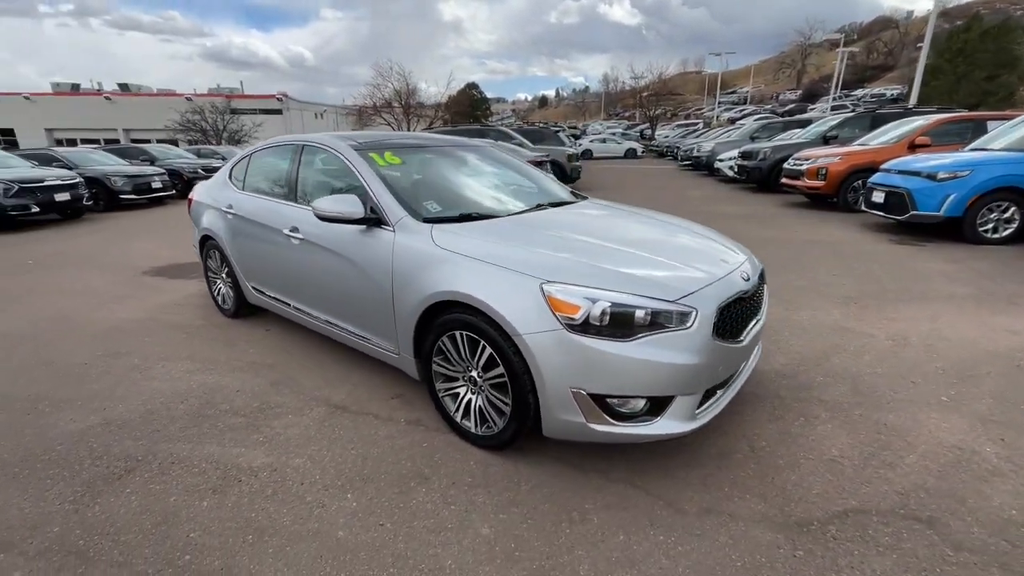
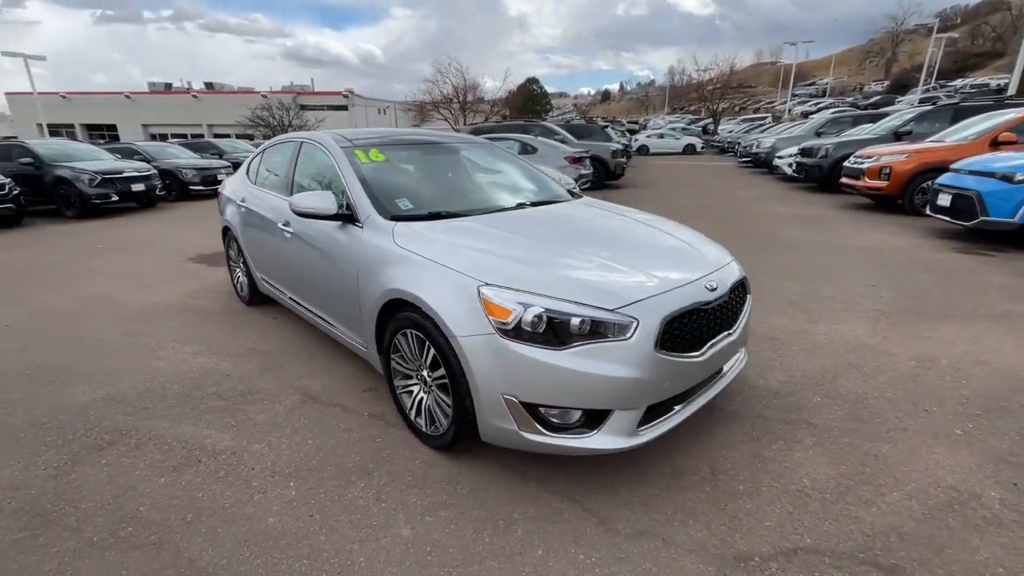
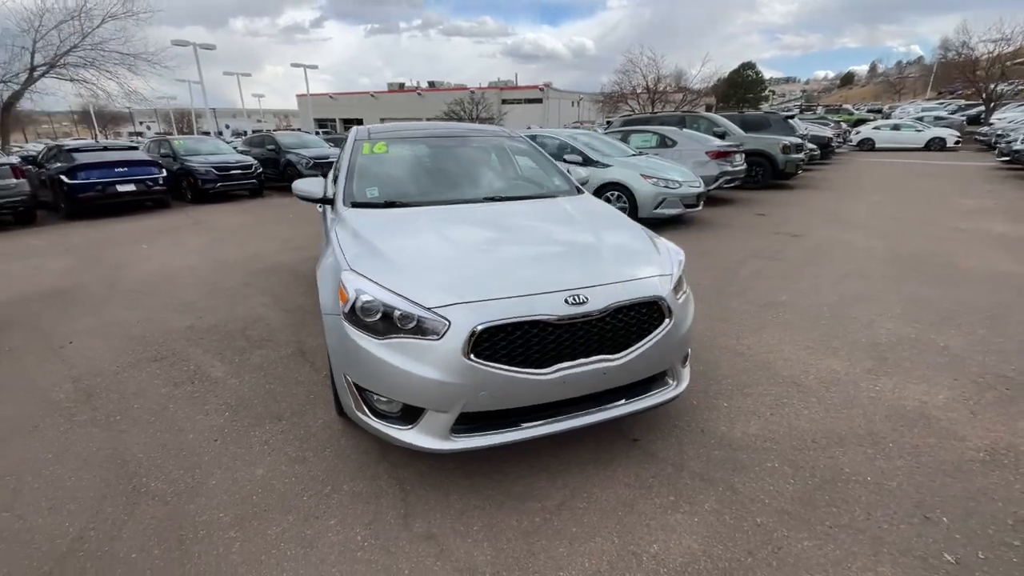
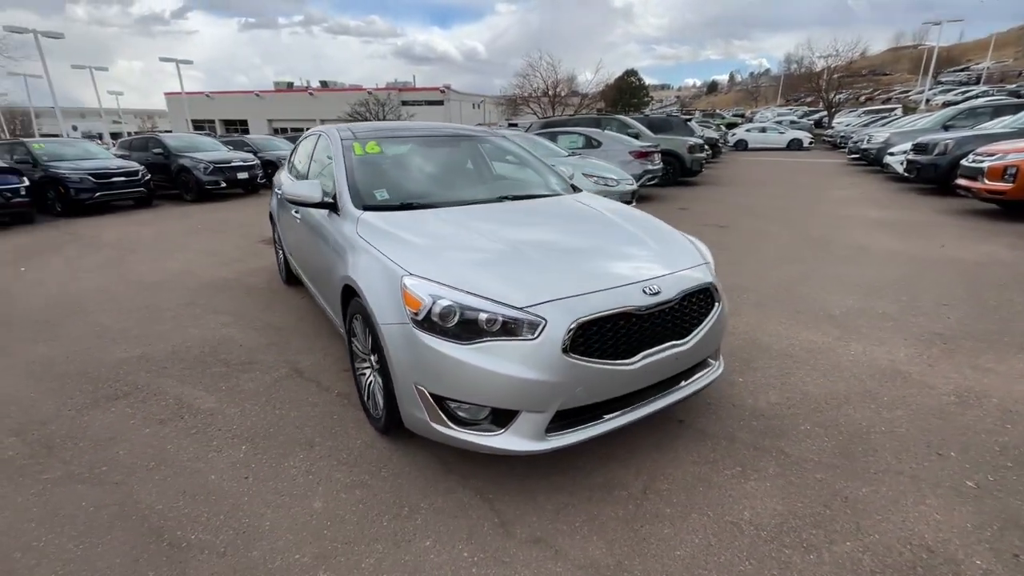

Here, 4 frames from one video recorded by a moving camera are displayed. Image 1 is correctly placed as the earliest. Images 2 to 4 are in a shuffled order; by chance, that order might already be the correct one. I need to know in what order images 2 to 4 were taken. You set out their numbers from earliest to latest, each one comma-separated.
2, 4, 3
